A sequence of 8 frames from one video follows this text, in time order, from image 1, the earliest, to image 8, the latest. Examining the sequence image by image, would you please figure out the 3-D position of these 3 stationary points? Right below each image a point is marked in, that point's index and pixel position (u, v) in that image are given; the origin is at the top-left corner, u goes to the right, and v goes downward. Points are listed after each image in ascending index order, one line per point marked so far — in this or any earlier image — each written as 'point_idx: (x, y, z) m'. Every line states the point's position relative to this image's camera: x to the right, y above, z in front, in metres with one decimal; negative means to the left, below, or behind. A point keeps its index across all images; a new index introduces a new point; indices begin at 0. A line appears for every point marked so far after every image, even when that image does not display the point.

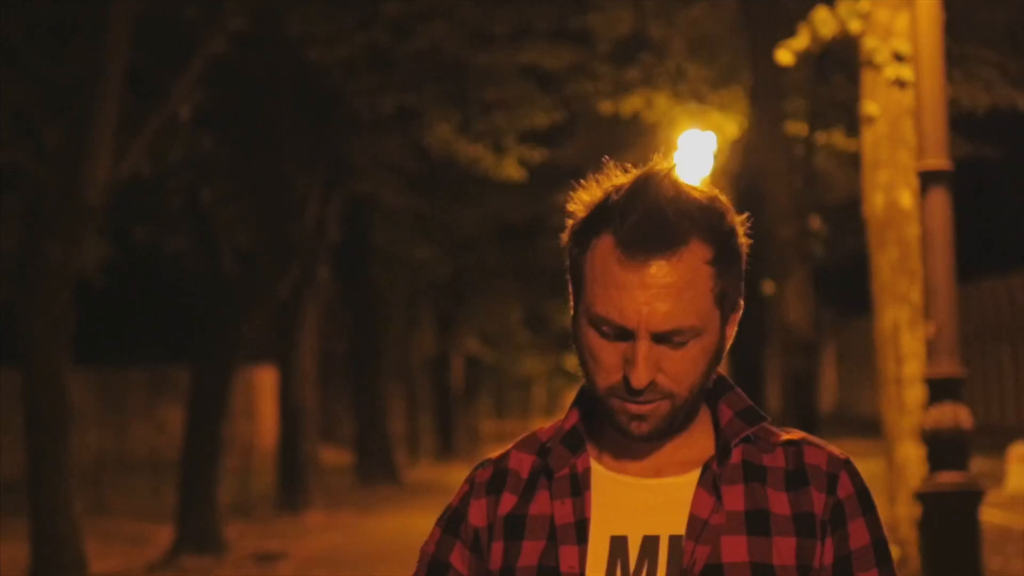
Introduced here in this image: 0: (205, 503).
0: (-3.0, -2.1, +14.9) m
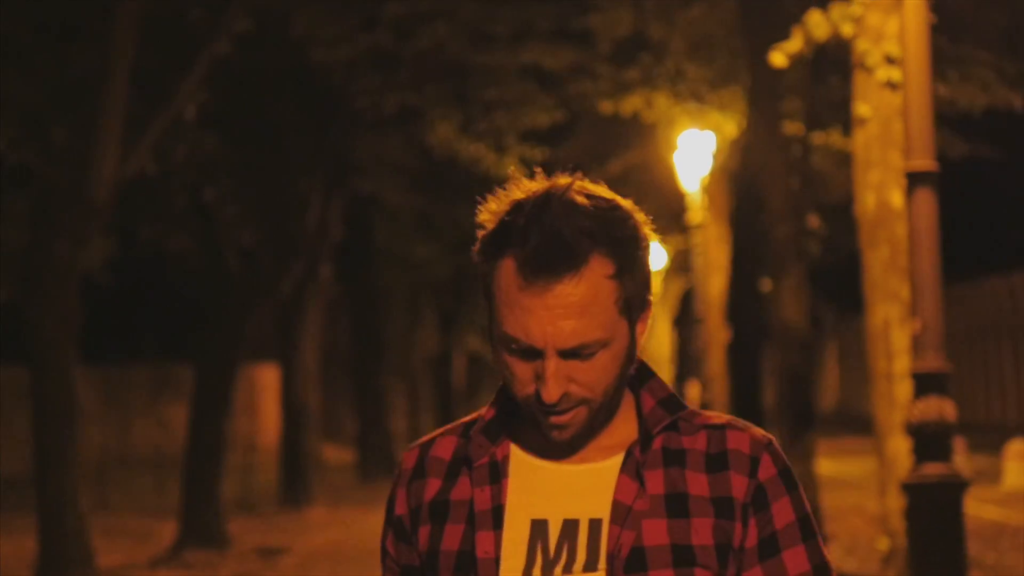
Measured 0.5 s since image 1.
0: (-3.0, -2.1, +15.1) m
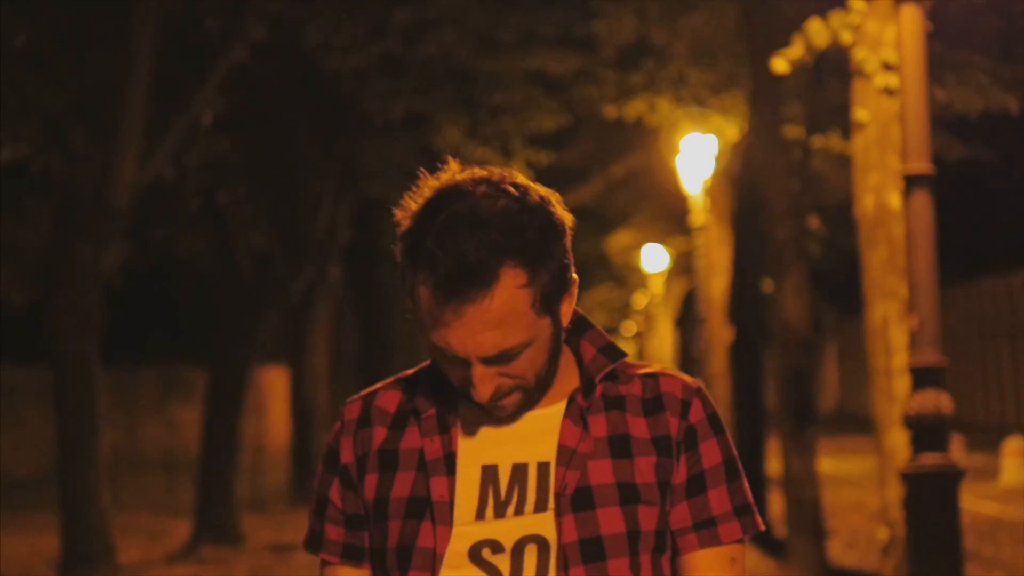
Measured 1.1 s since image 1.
0: (-2.9, -2.1, +15.5) m
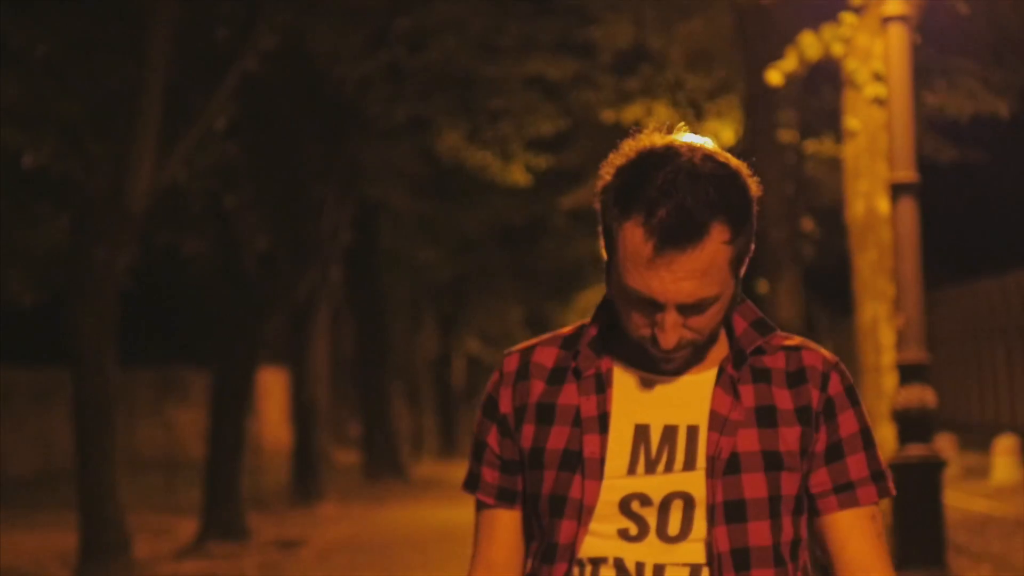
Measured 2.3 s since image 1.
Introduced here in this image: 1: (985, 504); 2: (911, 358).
0: (-2.9, -2.1, +15.9) m
1: (+6.1, -2.8, +19.7) m
2: (+2.4, -0.4, +9.1) m
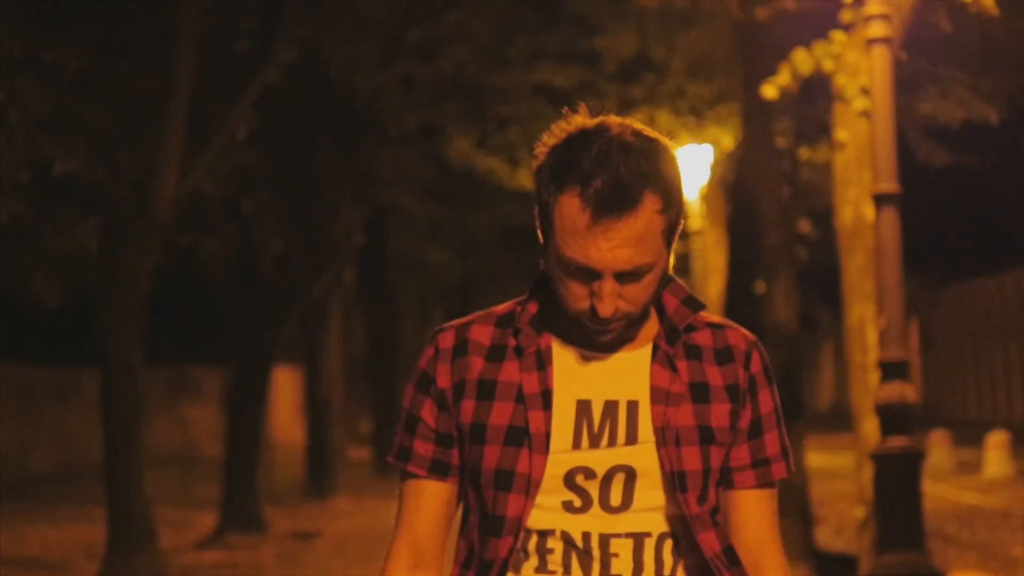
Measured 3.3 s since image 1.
0: (-2.9, -2.1, +16.5) m
1: (+6.2, -2.8, +20.4) m
2: (+2.4, -0.4, +9.8) m
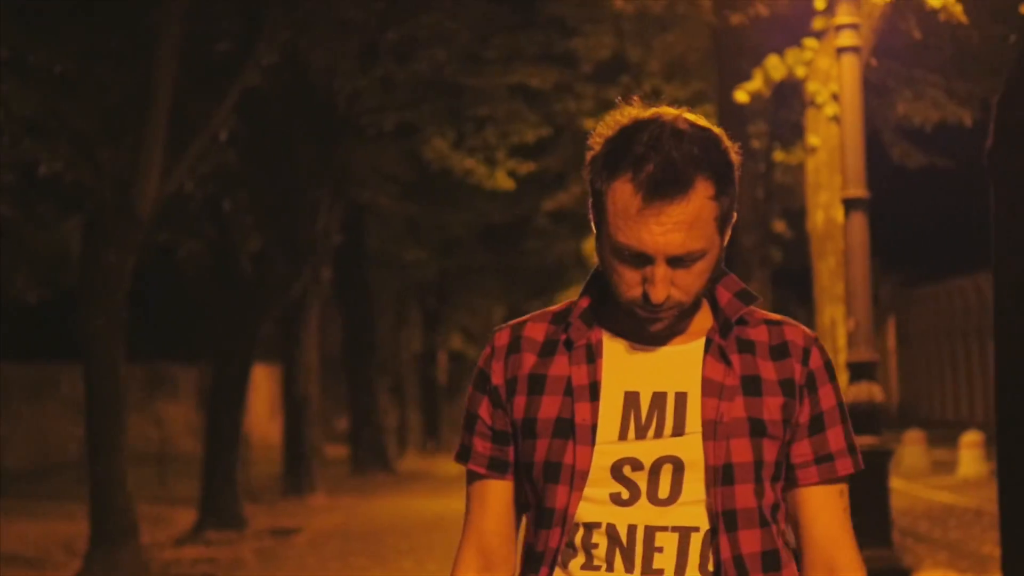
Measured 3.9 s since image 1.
0: (-3.1, -2.1, +16.7) m
1: (+5.9, -2.8, +20.6) m
2: (+2.3, -0.4, +10.0) m
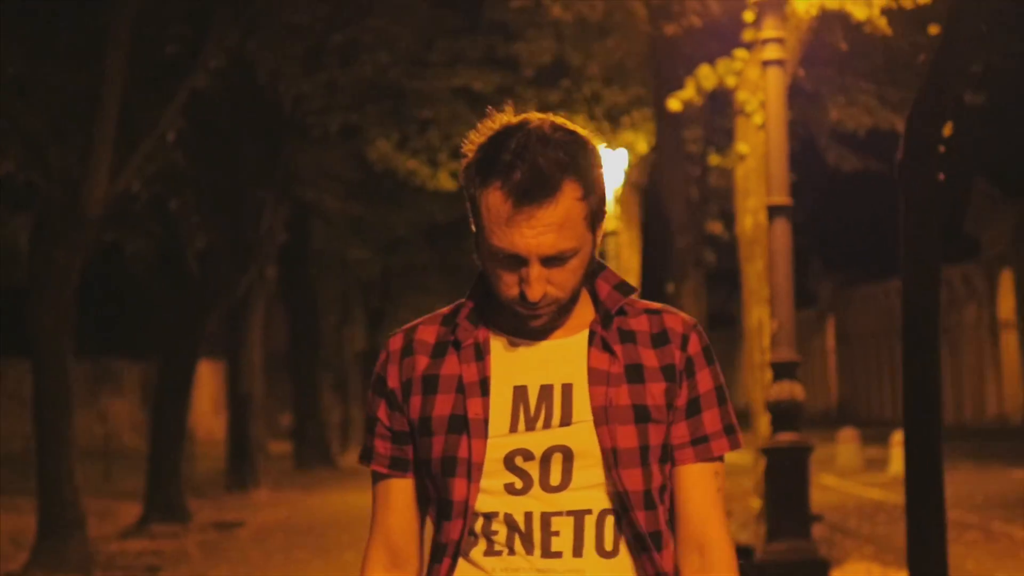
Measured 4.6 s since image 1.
0: (-3.8, -2.1, +17.0) m
1: (+5.1, -2.8, +21.2) m
2: (+1.9, -0.5, +10.5) m
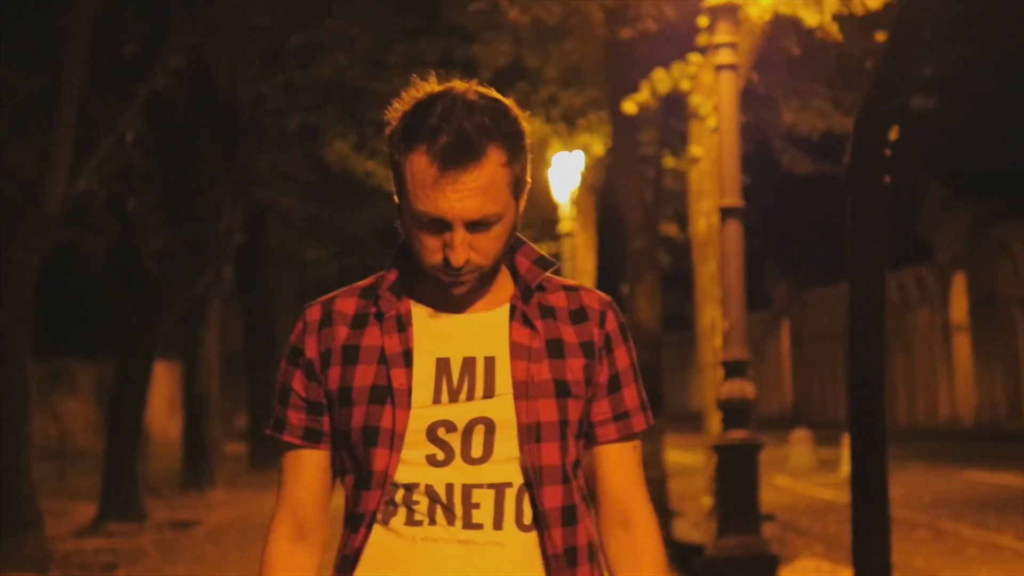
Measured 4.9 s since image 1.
0: (-4.3, -2.1, +17.0) m
1: (+4.5, -2.9, +21.5) m
2: (+1.6, -0.5, +10.7) m
